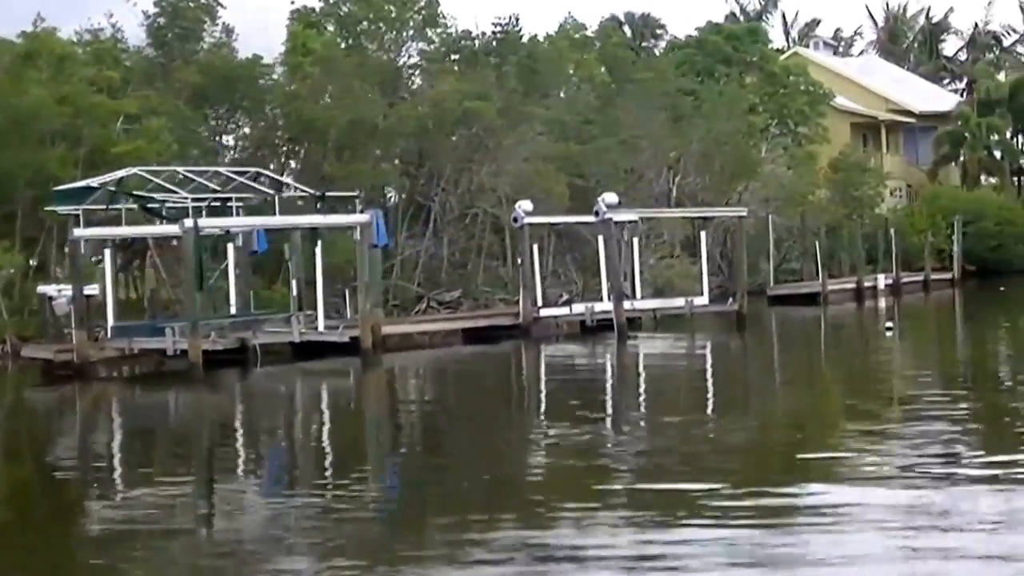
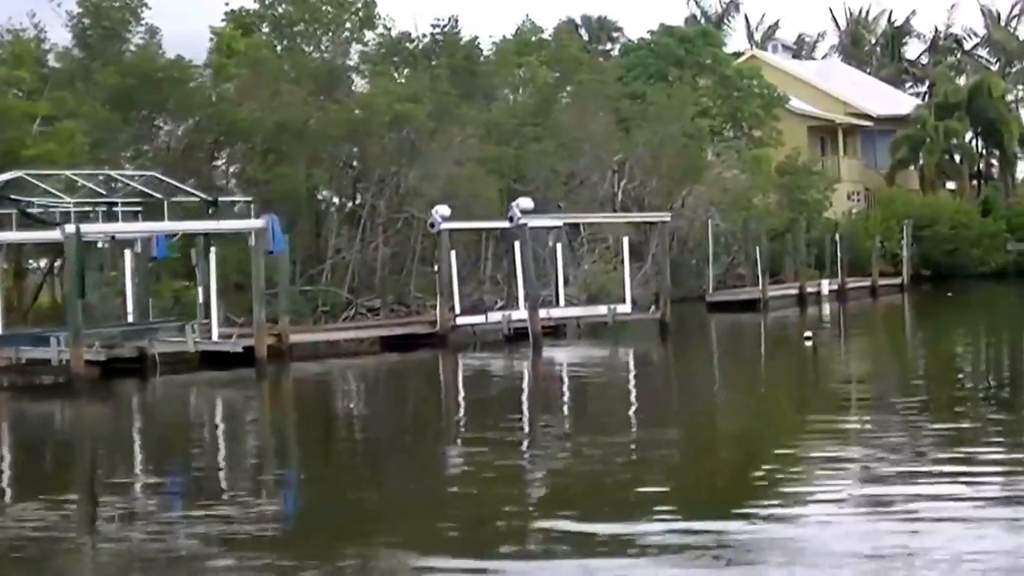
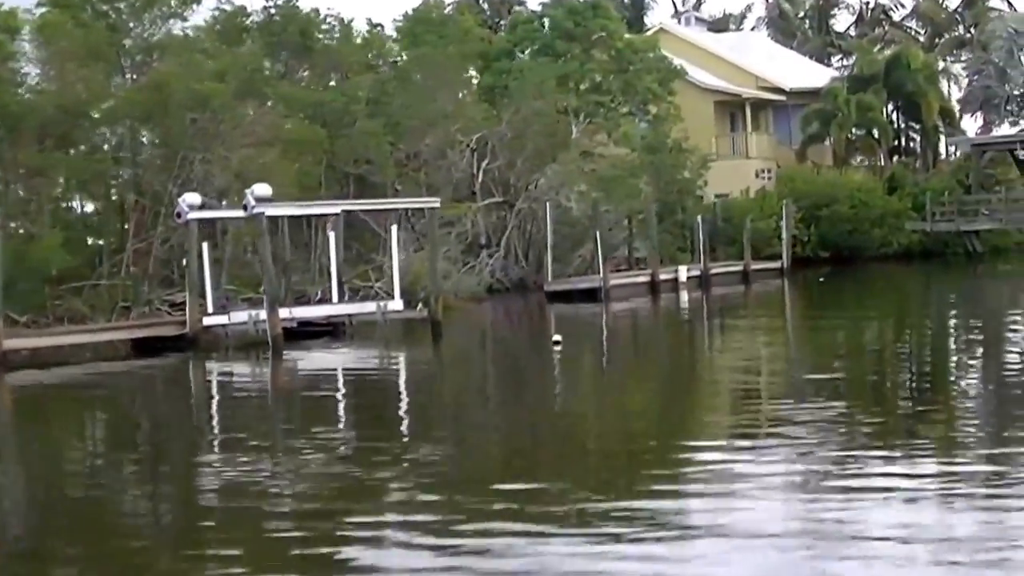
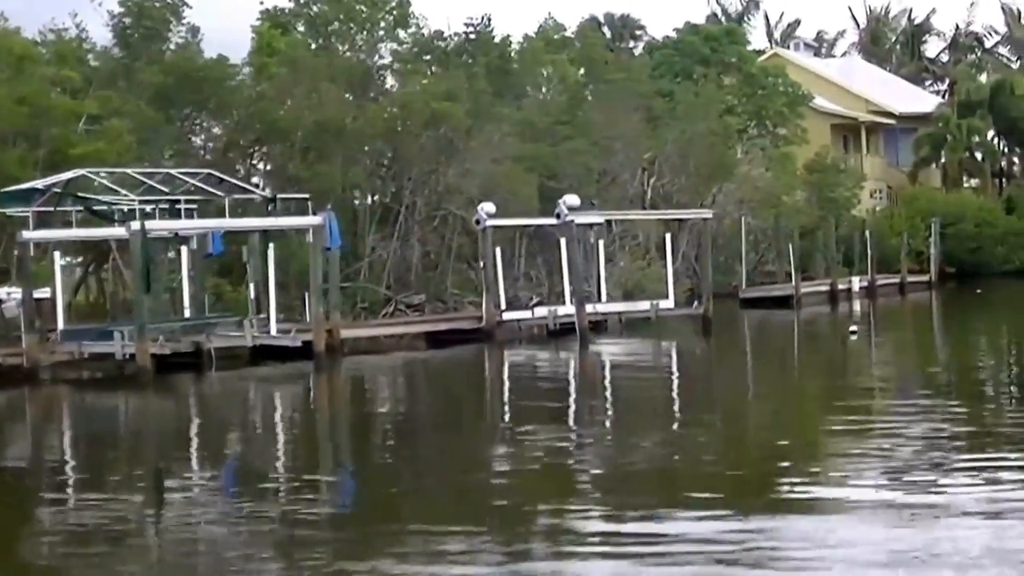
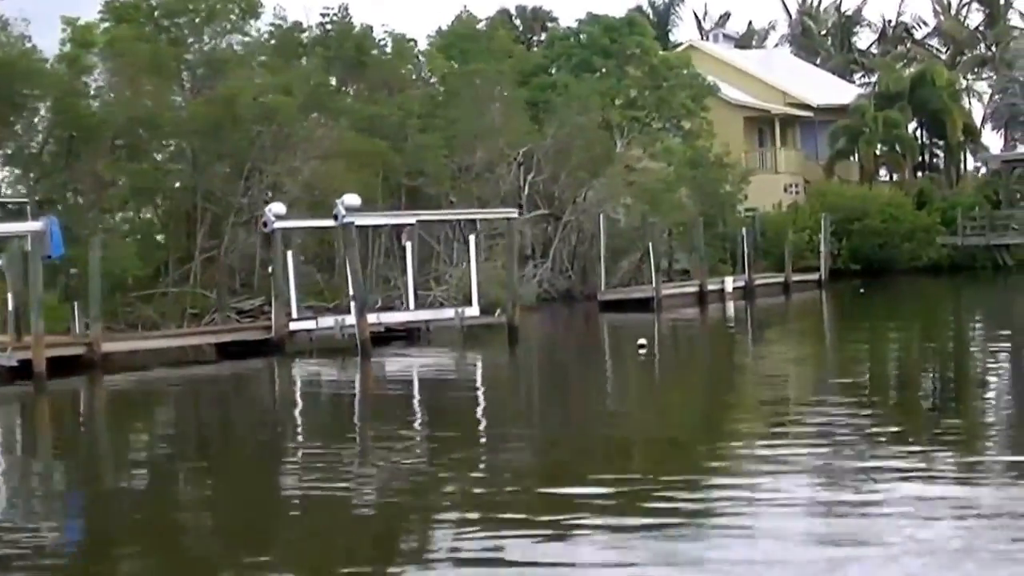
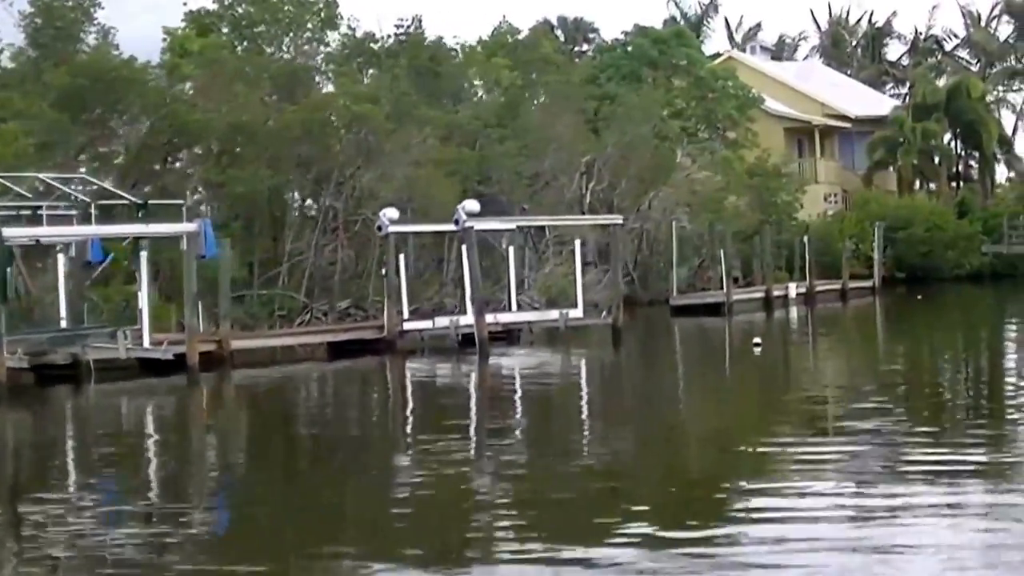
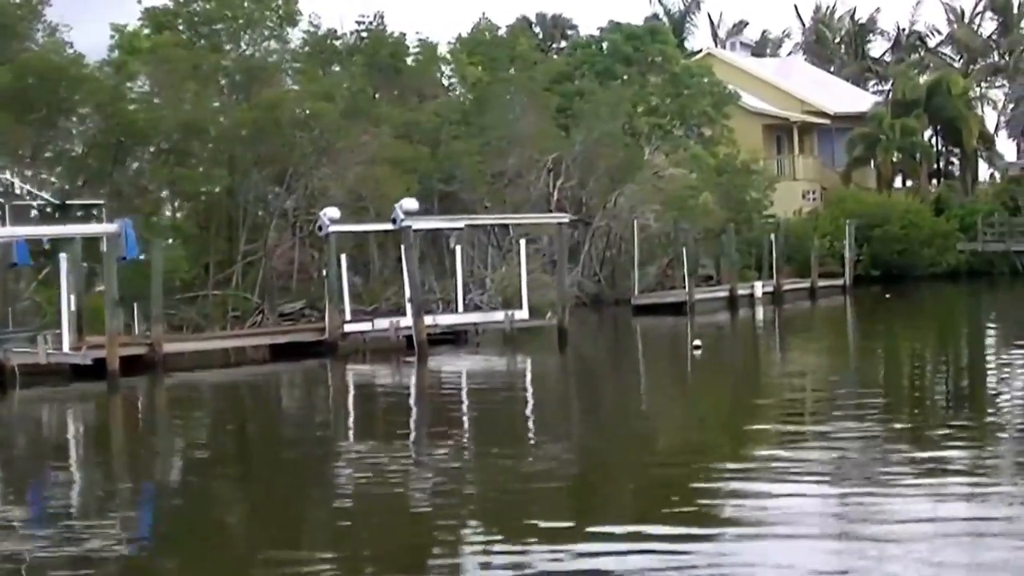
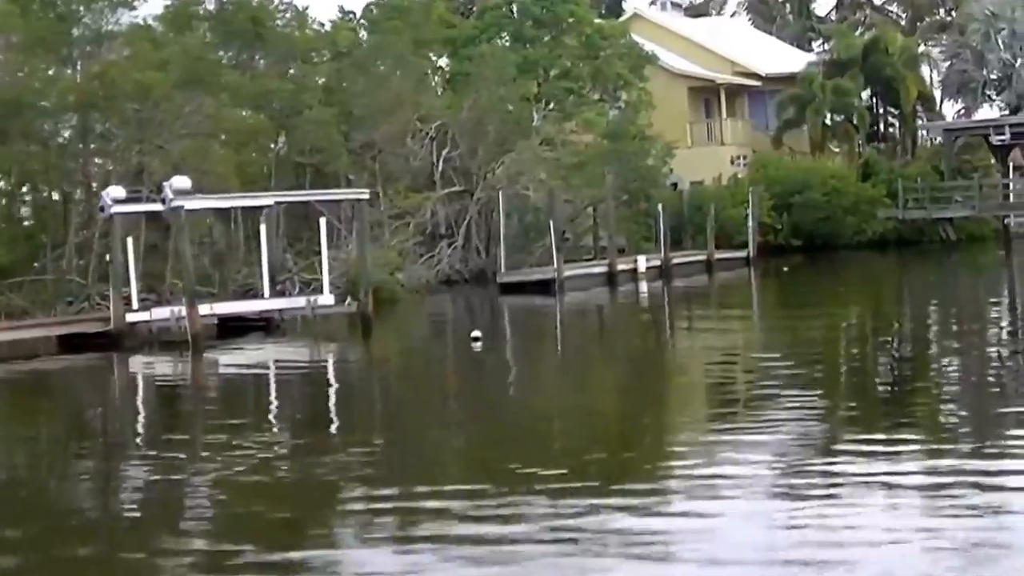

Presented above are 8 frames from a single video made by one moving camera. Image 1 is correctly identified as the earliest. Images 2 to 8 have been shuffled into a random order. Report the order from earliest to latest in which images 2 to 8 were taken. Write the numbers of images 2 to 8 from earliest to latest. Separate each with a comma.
4, 2, 6, 7, 5, 3, 8
